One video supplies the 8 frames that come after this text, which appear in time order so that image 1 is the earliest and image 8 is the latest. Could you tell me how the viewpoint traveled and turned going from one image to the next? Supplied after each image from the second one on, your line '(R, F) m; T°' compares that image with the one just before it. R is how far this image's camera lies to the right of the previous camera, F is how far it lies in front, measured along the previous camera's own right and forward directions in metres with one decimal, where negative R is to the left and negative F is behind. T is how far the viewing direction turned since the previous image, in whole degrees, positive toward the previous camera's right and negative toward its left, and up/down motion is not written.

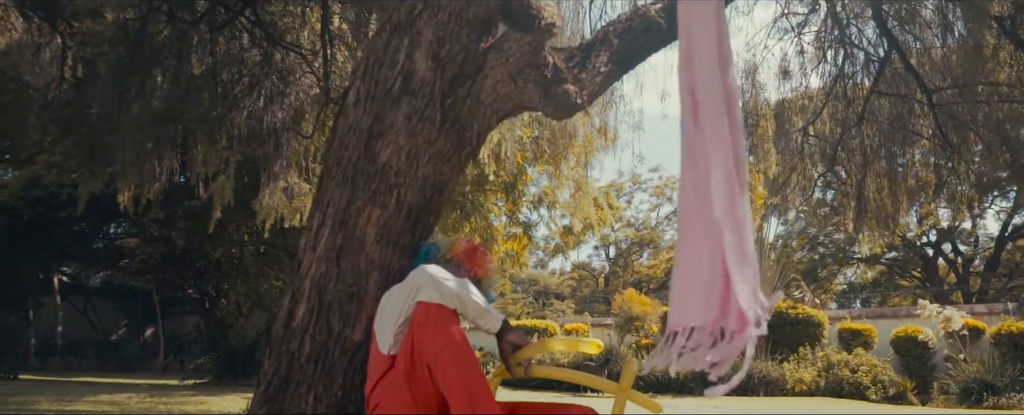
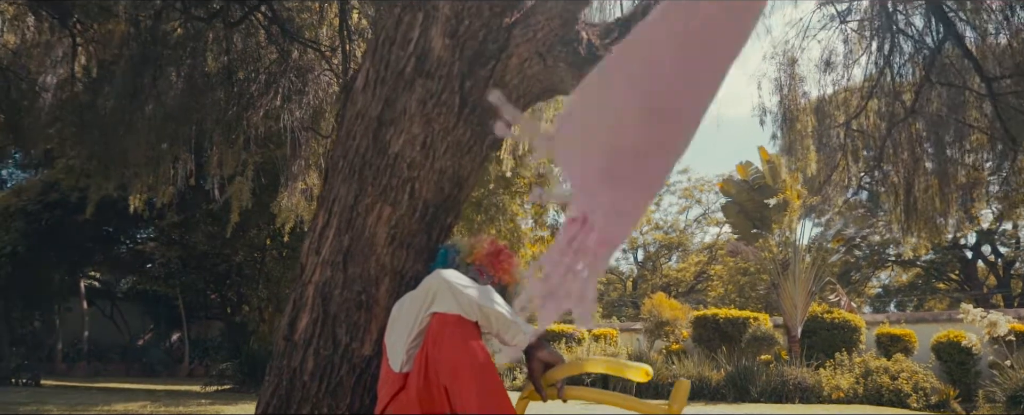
(0.0, +0.4) m; -2°
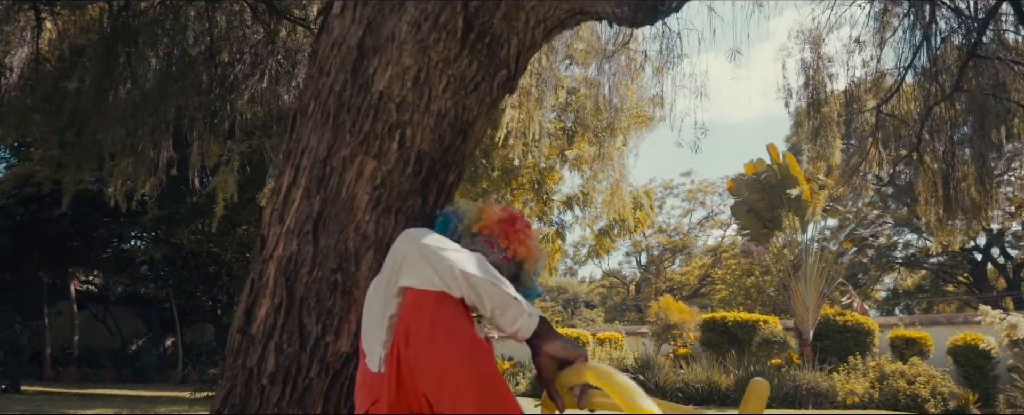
(0.0, +0.7) m; 0°
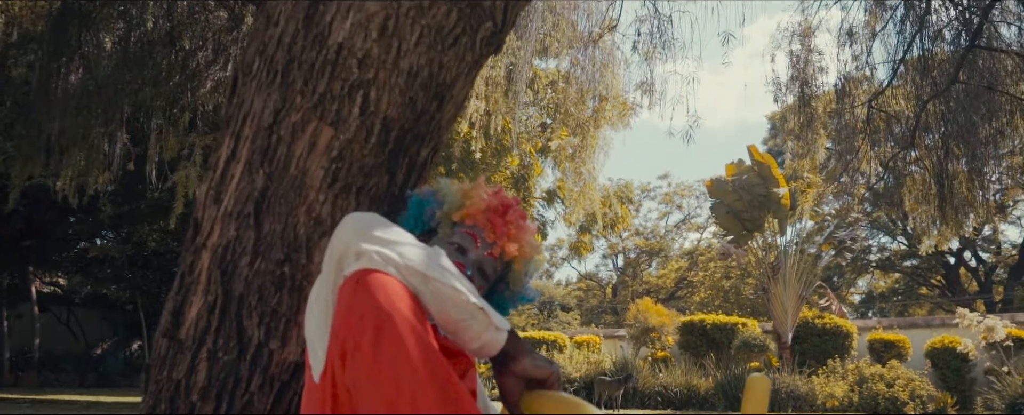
(0.0, +0.4) m; +1°
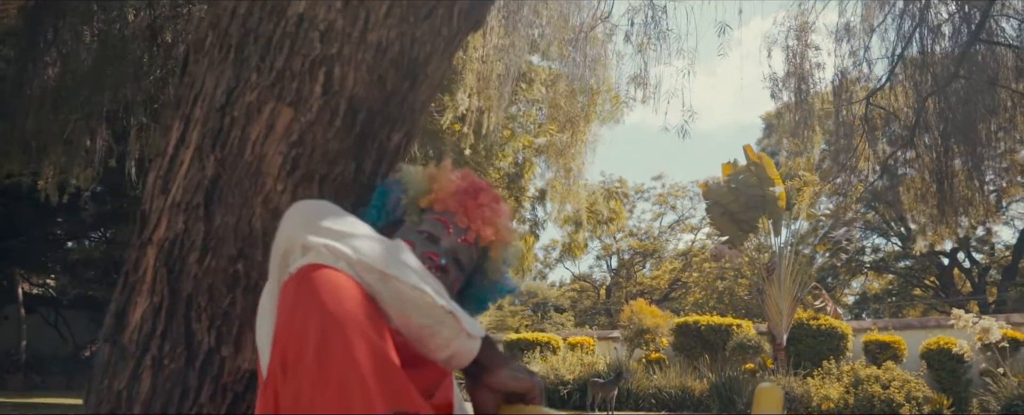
(0.0, +0.2) m; 0°
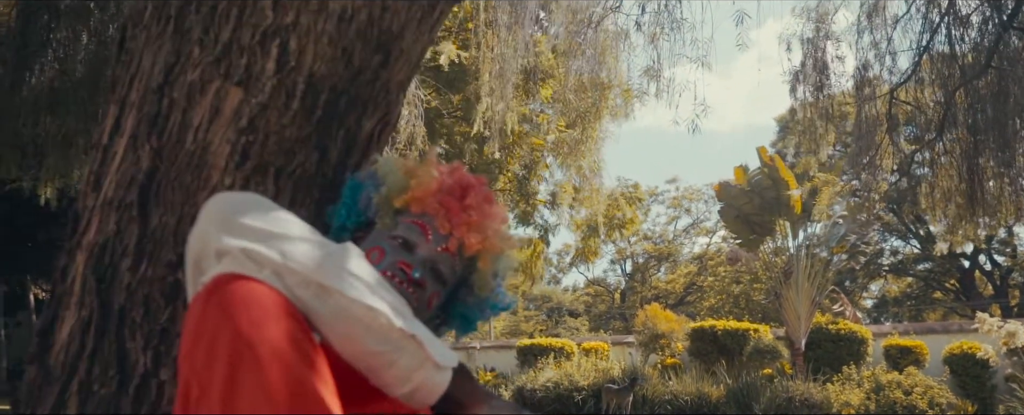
(0.0, +0.3) m; -1°
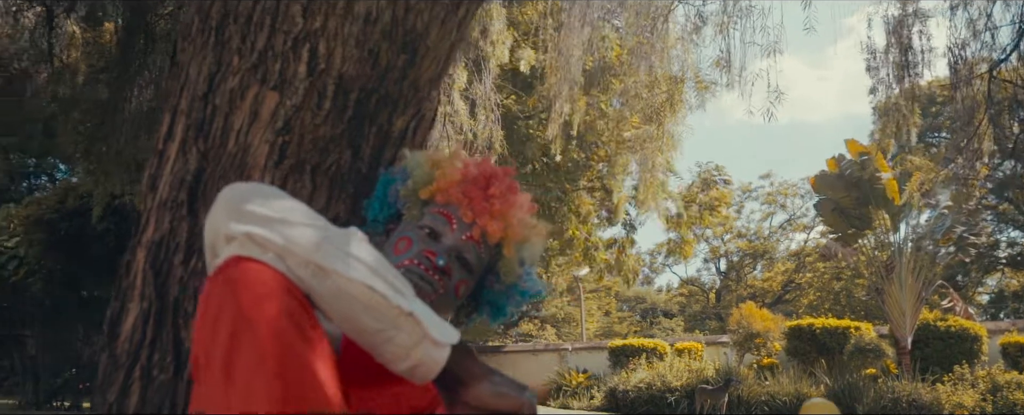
(+0.1, -0.1) m; -6°
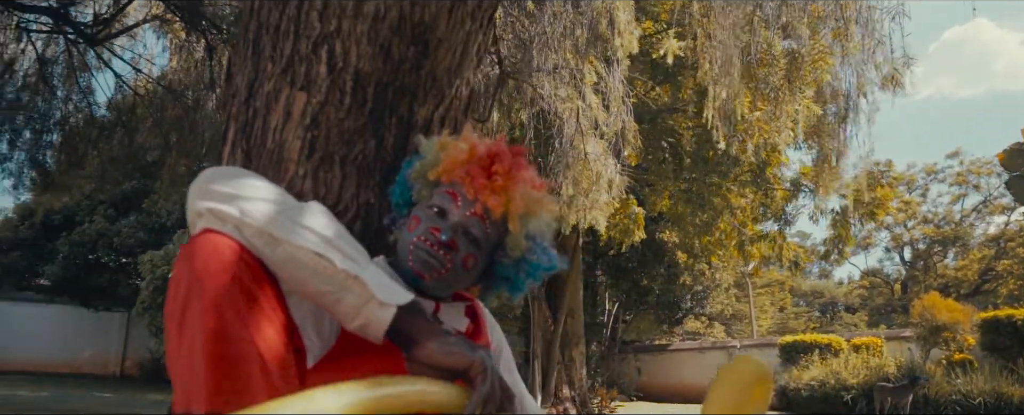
(+0.3, -0.1) m; -10°
